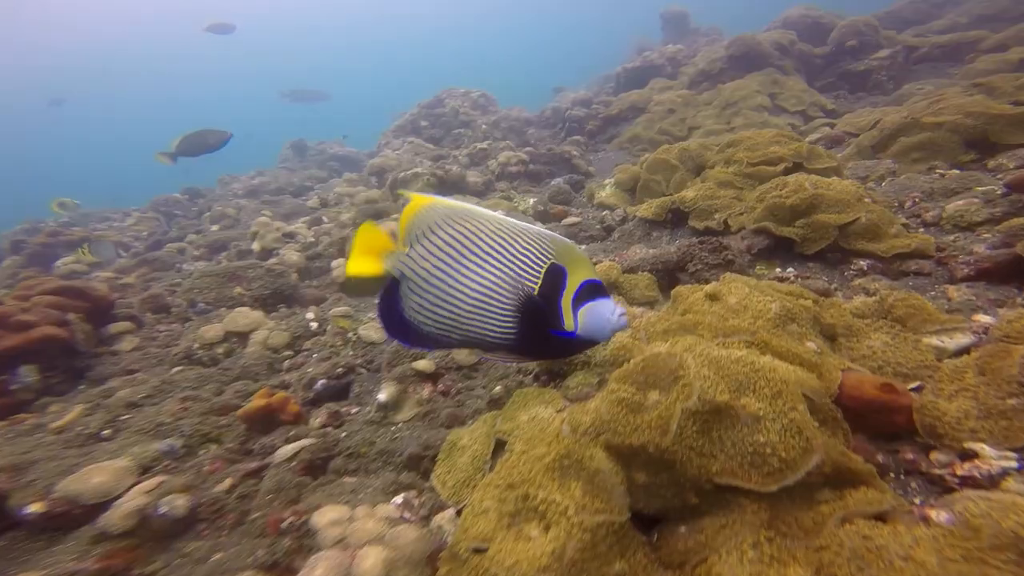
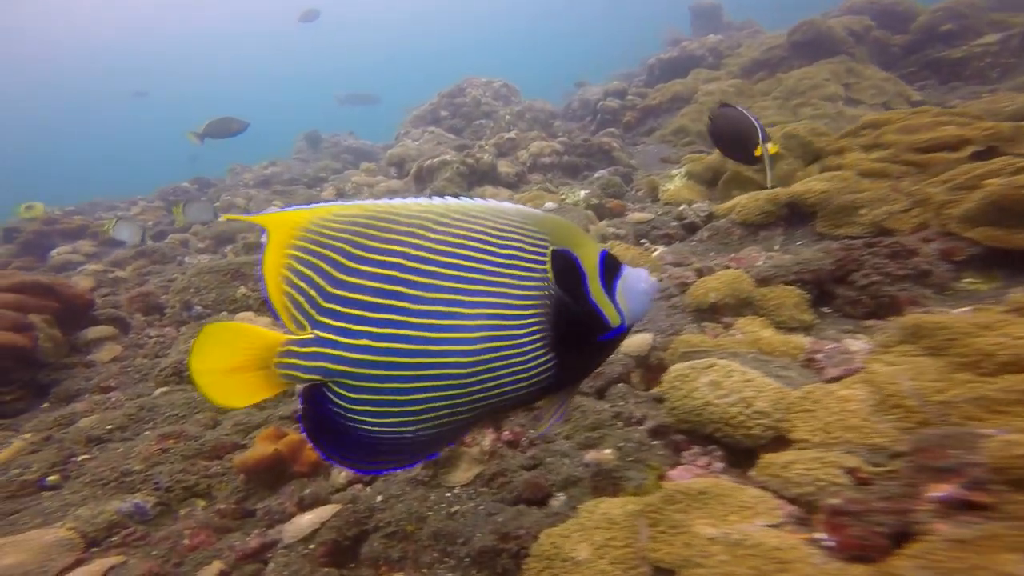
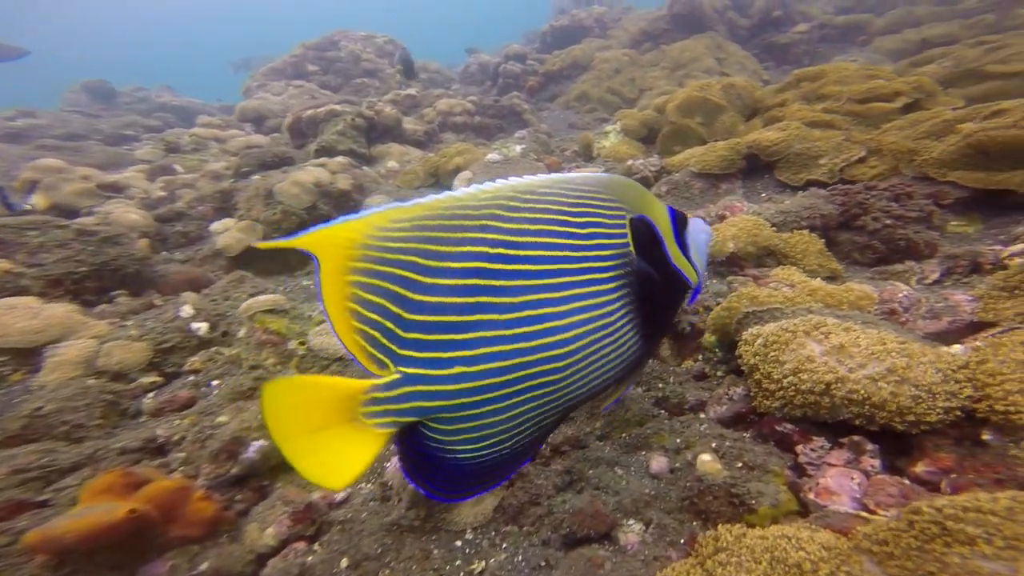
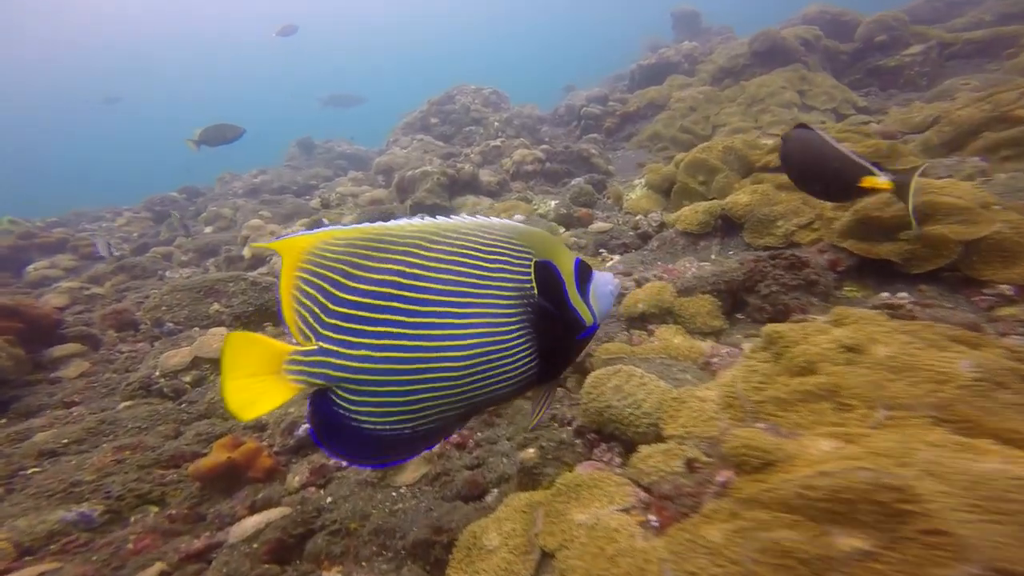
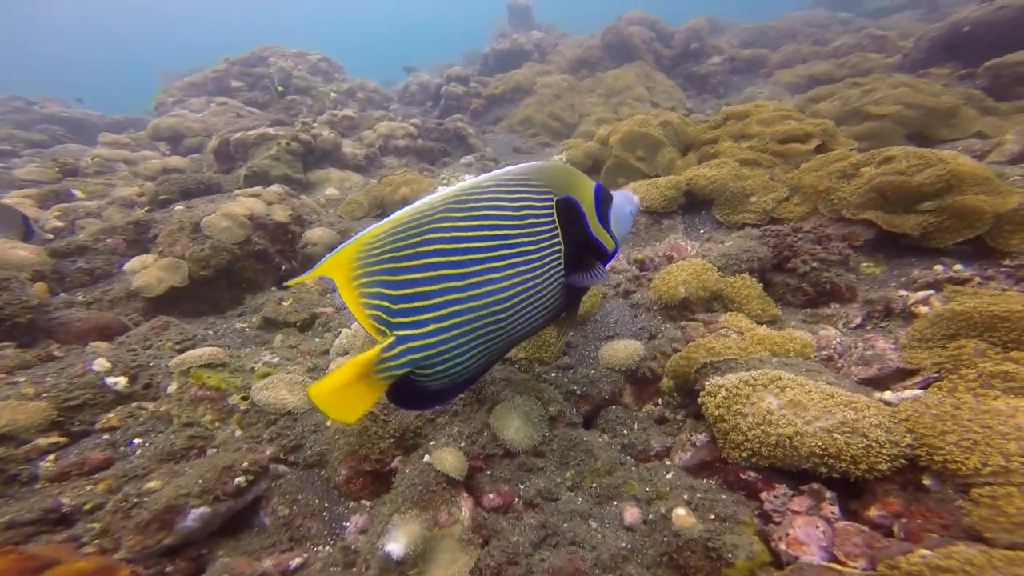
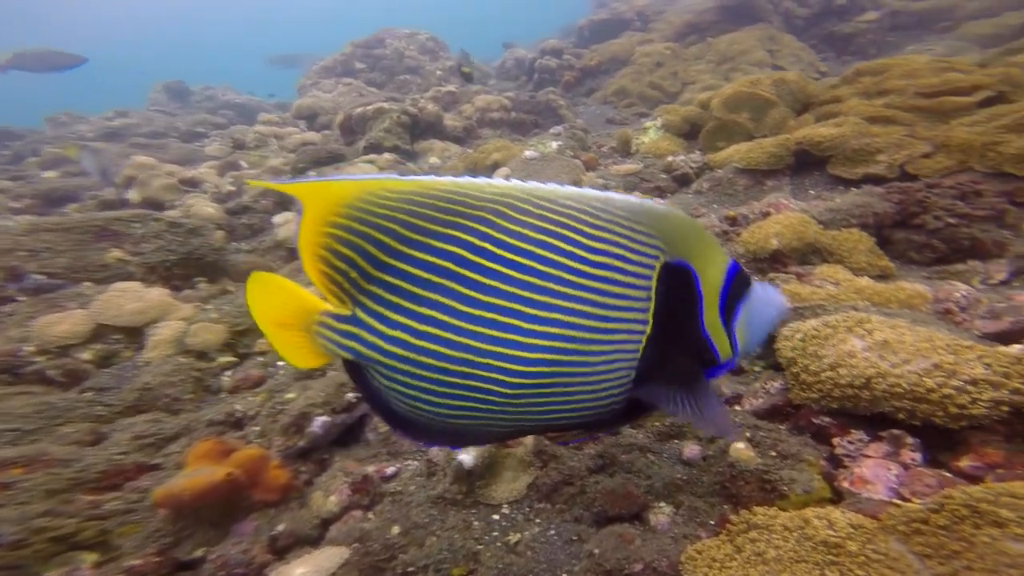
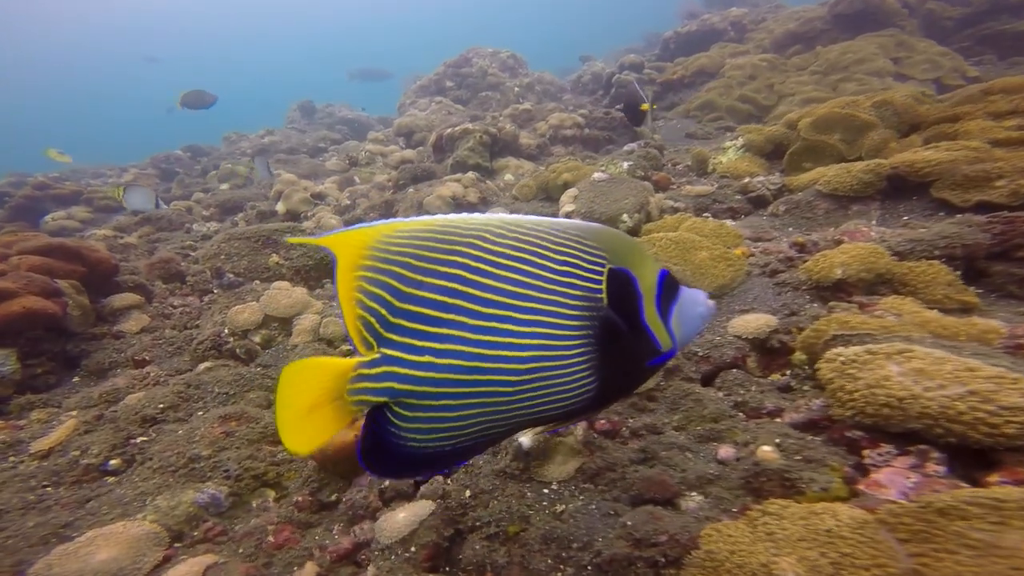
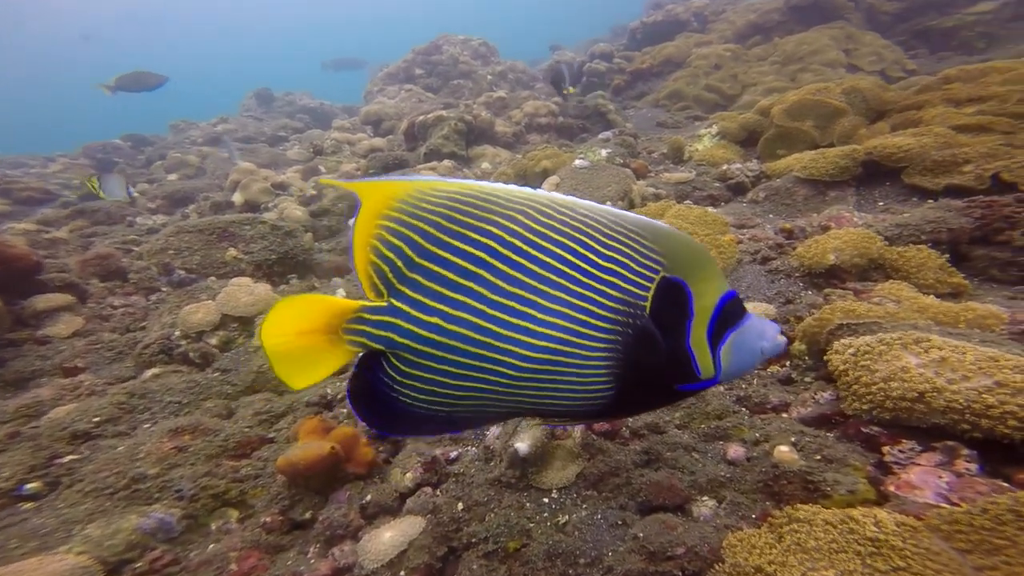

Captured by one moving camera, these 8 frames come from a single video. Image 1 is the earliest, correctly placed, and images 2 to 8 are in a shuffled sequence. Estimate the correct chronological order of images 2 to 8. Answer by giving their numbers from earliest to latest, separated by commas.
4, 2, 7, 8, 6, 3, 5
